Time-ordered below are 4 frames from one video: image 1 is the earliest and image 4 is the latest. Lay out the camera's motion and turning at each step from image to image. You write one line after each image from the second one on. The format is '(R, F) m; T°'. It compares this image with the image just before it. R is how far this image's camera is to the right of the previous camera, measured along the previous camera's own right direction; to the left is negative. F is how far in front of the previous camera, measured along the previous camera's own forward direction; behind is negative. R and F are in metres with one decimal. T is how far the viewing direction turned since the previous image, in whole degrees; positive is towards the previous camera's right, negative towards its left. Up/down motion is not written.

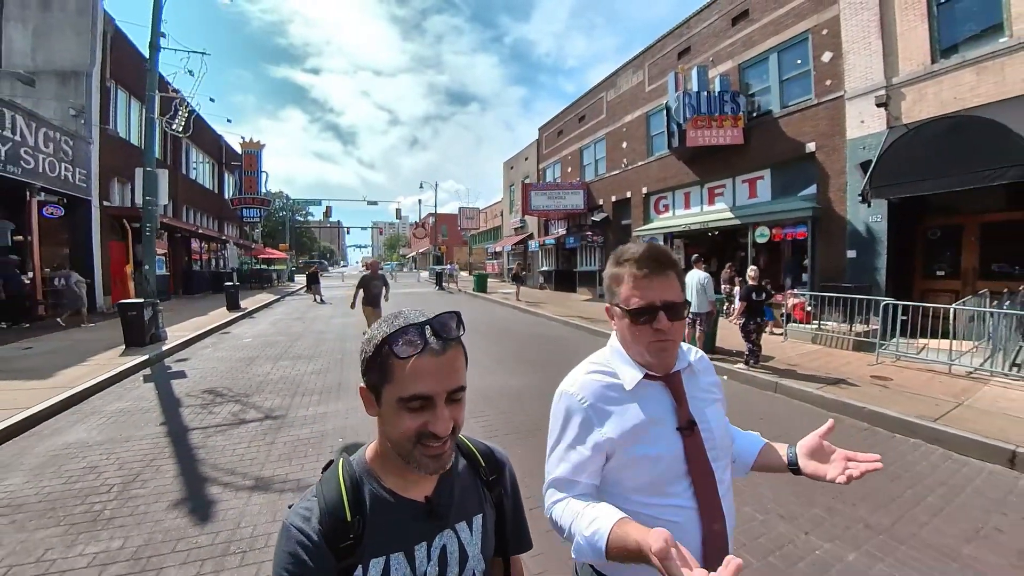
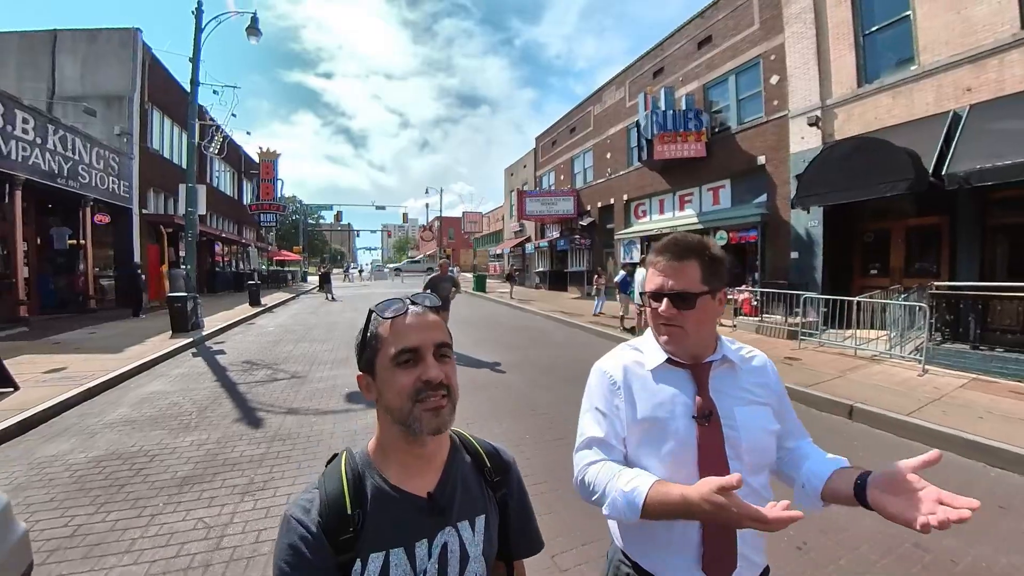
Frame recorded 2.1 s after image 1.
(+0.6, -1.6) m; -1°
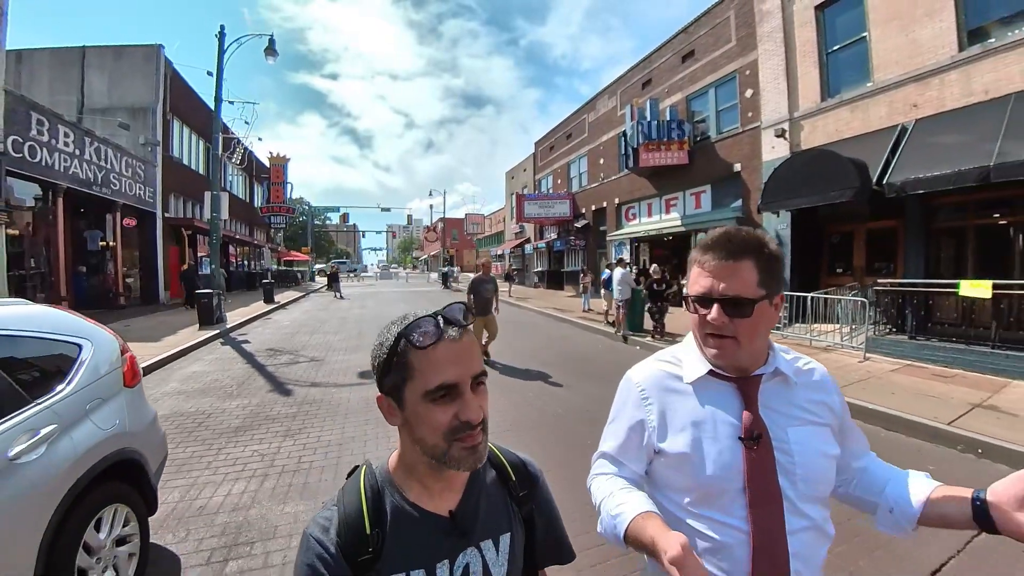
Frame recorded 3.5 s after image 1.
(+0.3, -1.1) m; -1°
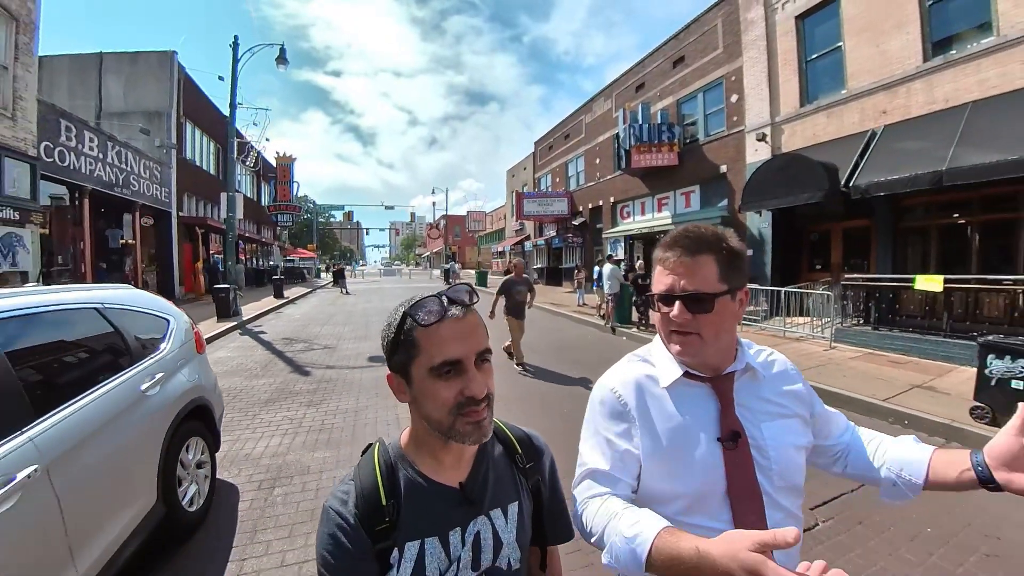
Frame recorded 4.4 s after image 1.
(+0.2, -0.8) m; 0°
